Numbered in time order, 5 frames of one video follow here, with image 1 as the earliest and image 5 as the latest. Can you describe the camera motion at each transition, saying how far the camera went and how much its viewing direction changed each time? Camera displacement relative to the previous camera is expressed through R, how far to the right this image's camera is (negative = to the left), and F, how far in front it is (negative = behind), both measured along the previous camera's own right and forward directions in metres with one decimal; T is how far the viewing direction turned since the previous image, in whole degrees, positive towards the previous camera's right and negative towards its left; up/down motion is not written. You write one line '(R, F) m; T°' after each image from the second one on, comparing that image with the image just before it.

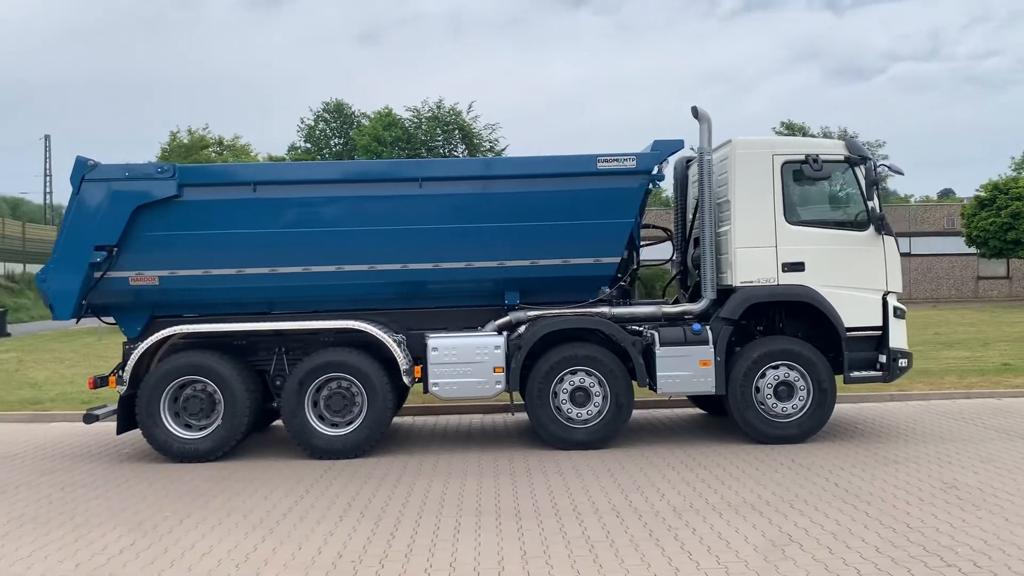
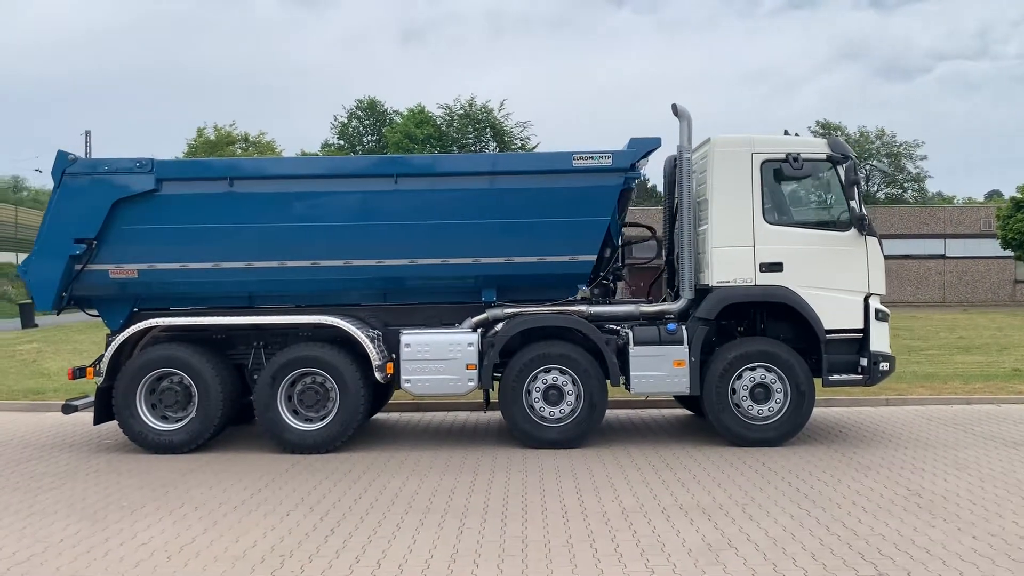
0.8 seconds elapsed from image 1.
(+0.6, 0.0) m; -2°
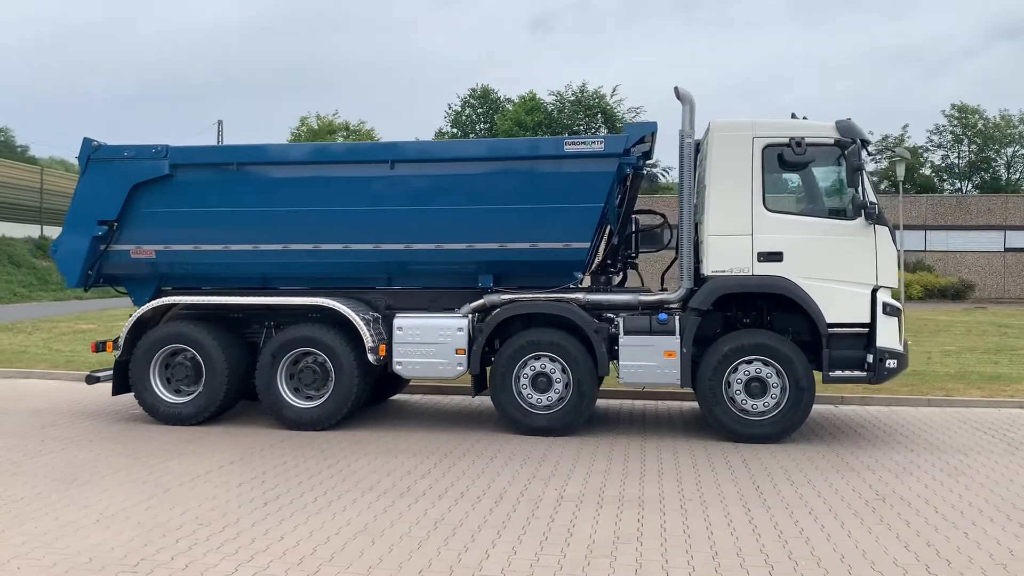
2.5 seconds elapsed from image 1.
(+1.2, +0.1) m; -8°
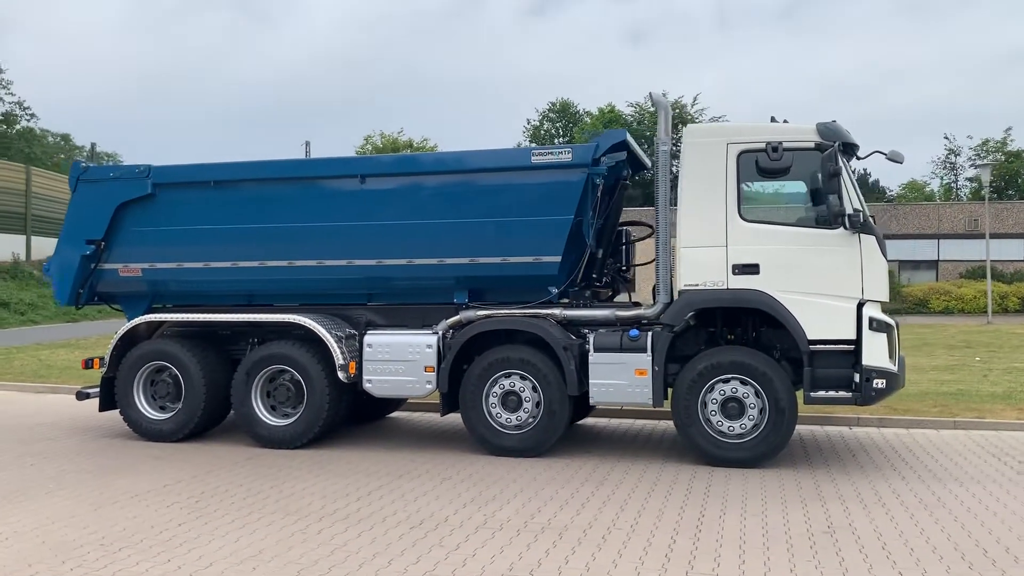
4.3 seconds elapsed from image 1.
(+1.1, +0.3) m; -6°
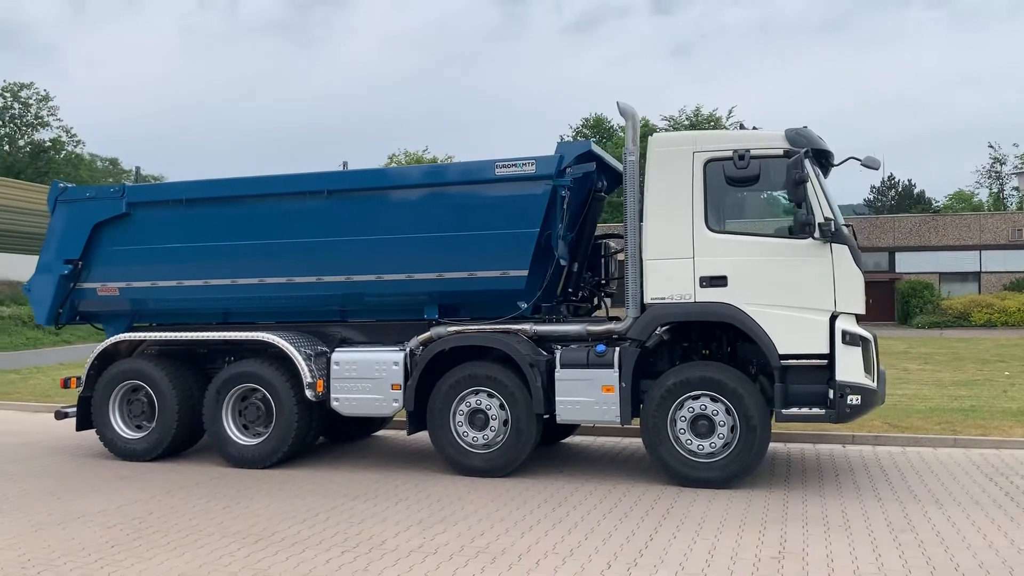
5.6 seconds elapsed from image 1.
(+0.7, +0.2) m; -3°
